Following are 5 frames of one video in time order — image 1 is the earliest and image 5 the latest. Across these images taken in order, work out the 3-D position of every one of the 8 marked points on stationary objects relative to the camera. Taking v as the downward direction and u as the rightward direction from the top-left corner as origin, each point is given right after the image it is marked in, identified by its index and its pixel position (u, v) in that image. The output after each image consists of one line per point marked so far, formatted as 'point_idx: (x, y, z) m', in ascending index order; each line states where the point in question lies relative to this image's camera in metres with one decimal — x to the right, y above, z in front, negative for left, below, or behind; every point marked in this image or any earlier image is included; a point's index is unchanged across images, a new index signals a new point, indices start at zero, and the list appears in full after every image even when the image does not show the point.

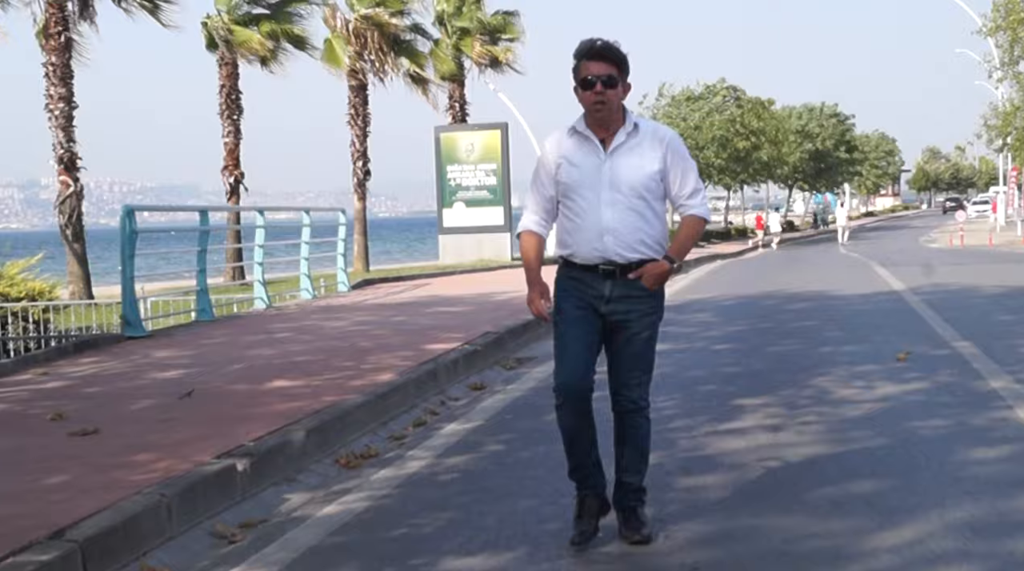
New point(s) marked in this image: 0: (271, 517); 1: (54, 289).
0: (-1.2, -1.1, +6.0) m
1: (-7.2, -0.1, +19.3) m
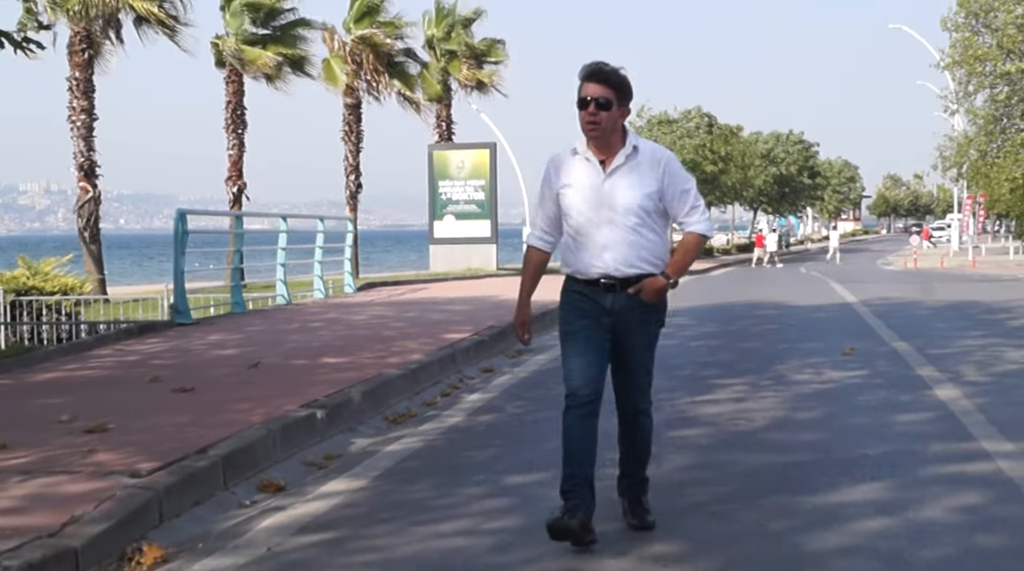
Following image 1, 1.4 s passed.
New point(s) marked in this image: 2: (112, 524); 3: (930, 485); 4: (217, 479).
0: (-1.0, -1.0, +7.7) m
1: (-7.3, 0.0, +20.8) m
2: (-1.7, -1.0, +5.4) m
3: (+2.1, -1.0, +6.4) m
4: (-1.6, -1.0, +6.4) m
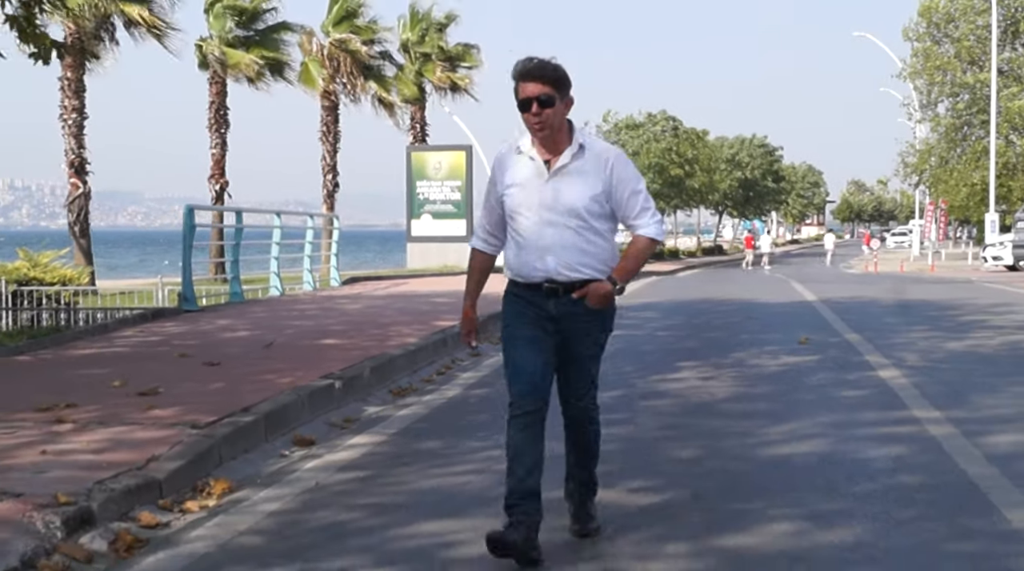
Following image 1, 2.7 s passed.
0: (-1.1, -0.9, +8.8) m
1: (-7.7, +0.2, +21.8) m
2: (-1.7, -0.9, +6.4) m
3: (+2.1, -0.9, +7.5) m
4: (-1.6, -0.9, +7.5) m
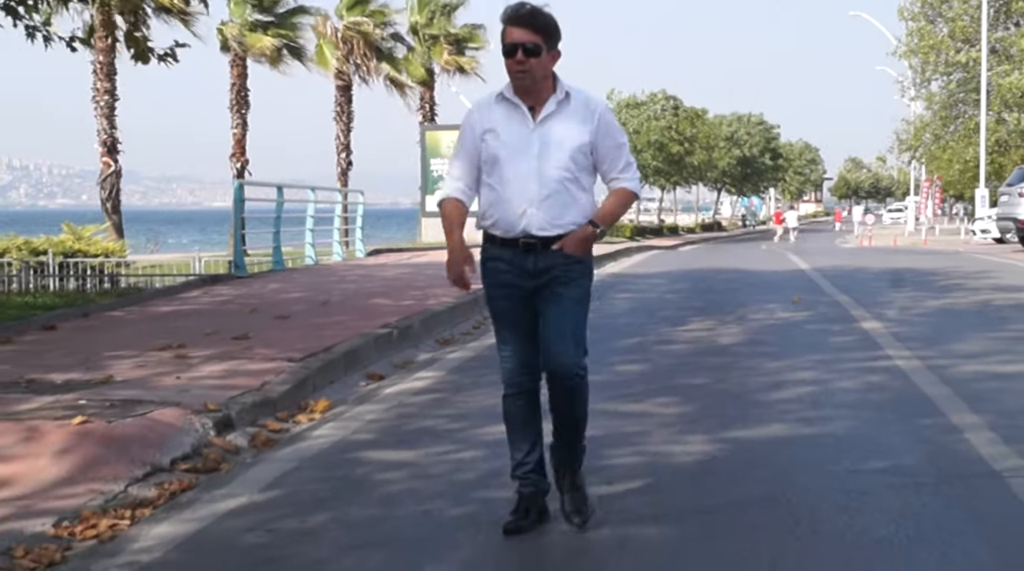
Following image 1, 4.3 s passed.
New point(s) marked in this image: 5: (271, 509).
0: (-0.8, -0.6, +10.4) m
1: (-7.4, +0.7, +23.2) m
2: (-1.4, -0.6, +8.0) m
3: (+2.4, -0.6, +9.1) m
4: (-1.3, -0.6, +9.0) m
5: (-1.0, -1.0, +5.4) m
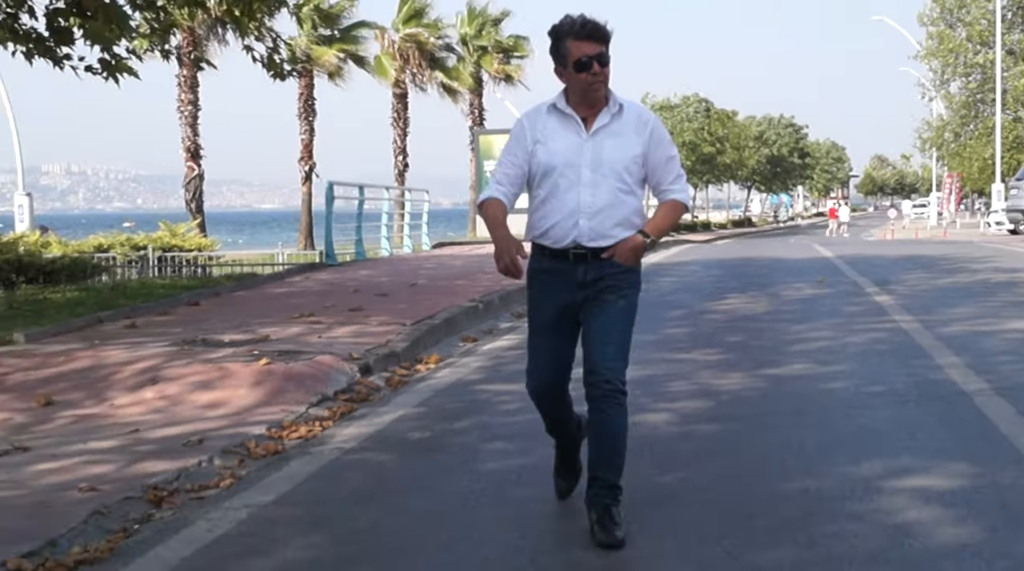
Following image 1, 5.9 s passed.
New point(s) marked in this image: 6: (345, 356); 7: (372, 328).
0: (-0.1, -0.4, +12.3) m
1: (-6.3, +0.8, +25.4) m
2: (-0.8, -0.5, +9.9) m
3: (+3.1, -0.4, +10.9) m
4: (-0.6, -0.4, +10.9) m
5: (-0.5, -0.8, +7.3) m
6: (-1.2, -0.5, +9.0) m
7: (-1.2, -0.4, +10.4) m
